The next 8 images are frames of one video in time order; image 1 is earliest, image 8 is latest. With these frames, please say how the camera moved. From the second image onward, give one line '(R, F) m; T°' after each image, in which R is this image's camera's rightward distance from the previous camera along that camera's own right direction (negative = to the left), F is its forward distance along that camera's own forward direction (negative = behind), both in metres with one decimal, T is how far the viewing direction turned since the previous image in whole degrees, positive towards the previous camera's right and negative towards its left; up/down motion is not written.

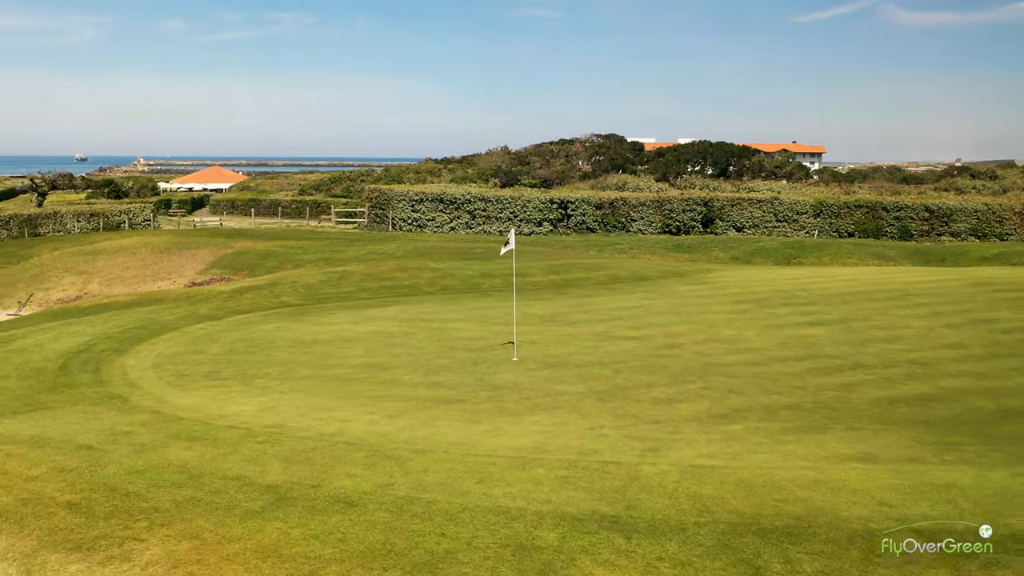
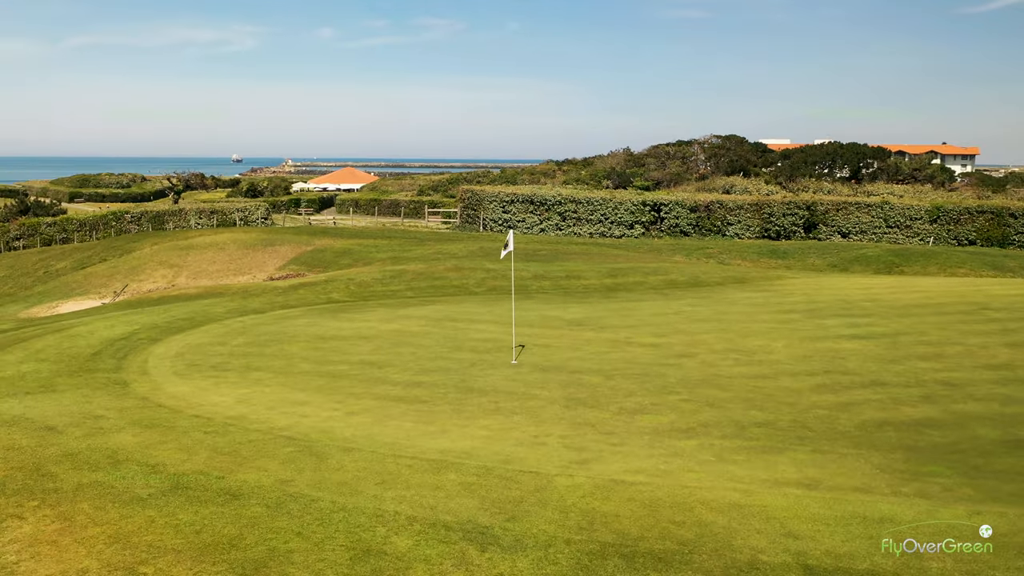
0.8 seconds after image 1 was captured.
(+2.2, +0.4) m; -9°
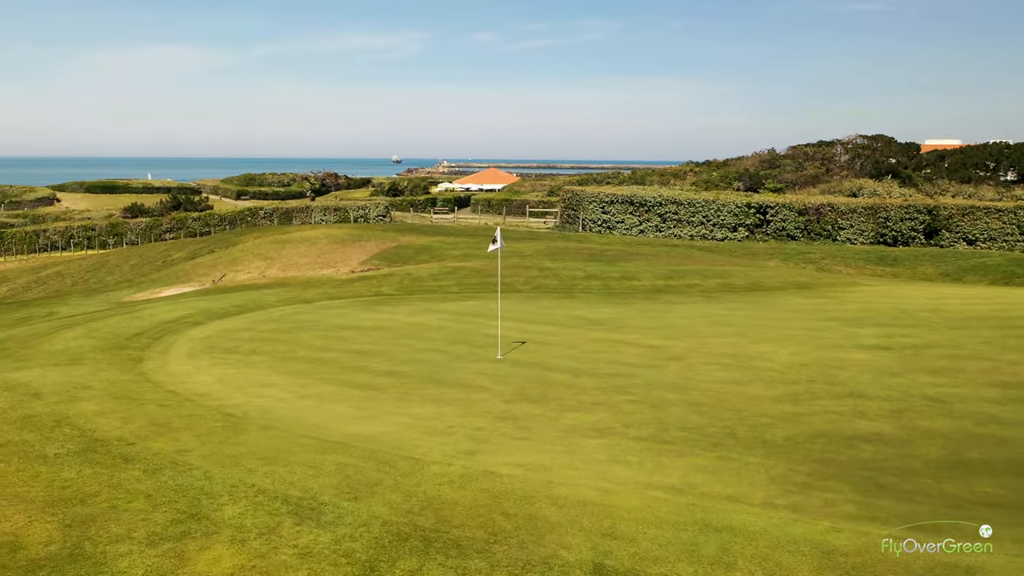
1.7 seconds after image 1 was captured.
(+2.8, 0.0) m; -10°
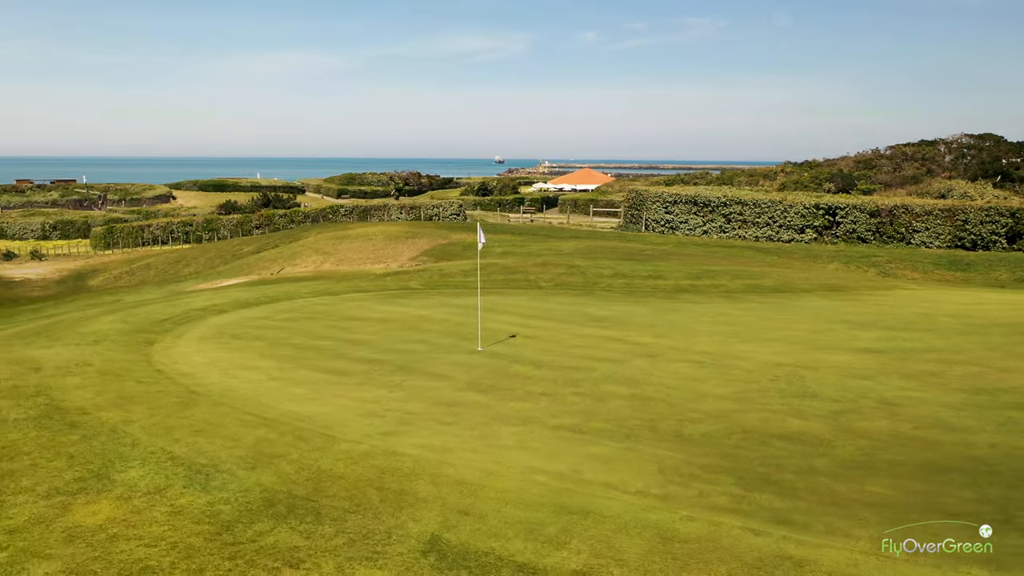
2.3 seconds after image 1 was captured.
(+2.1, -0.3) m; -7°
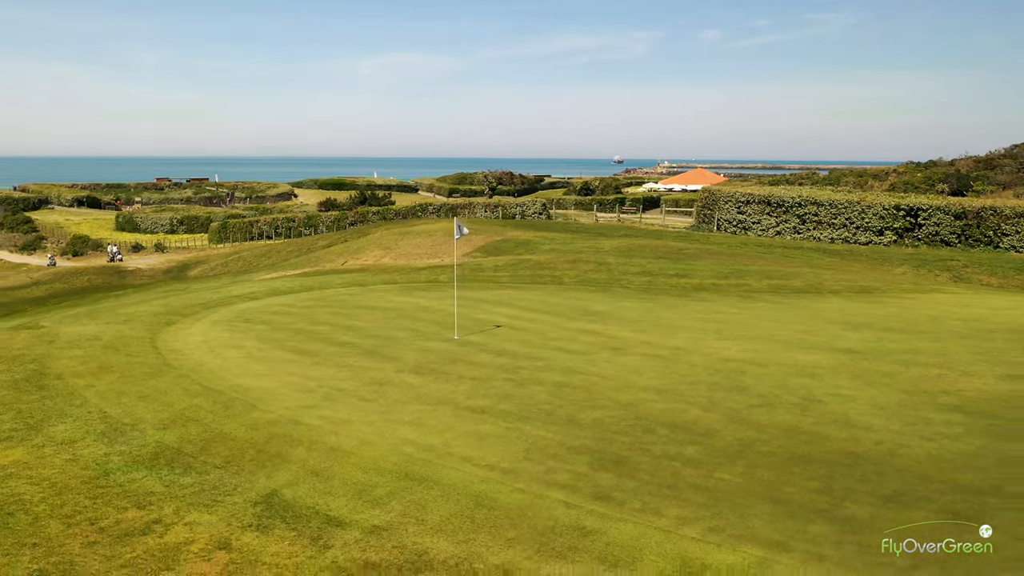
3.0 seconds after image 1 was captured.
(+2.6, -0.5) m; -8°
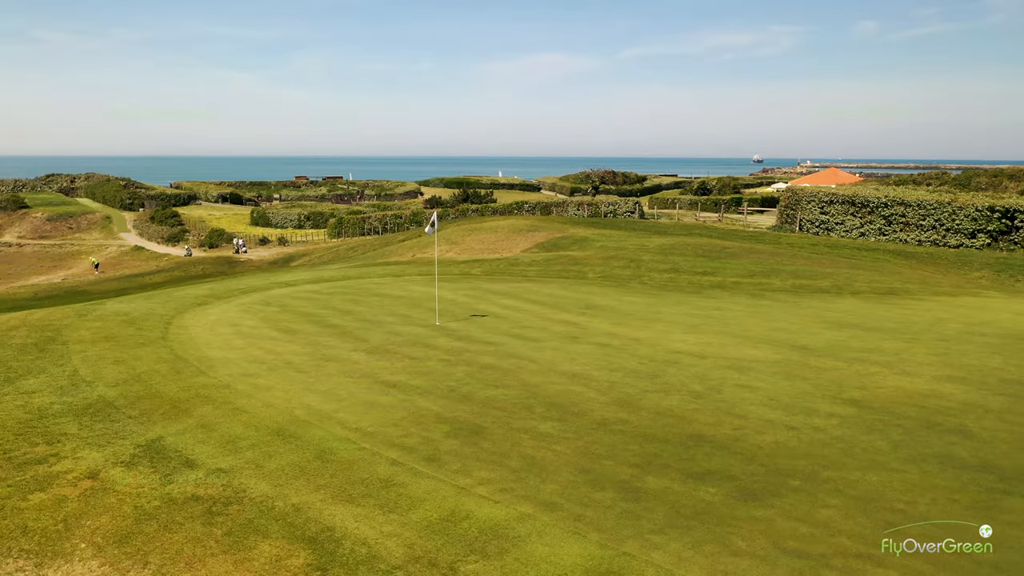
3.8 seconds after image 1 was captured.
(+3.0, -0.7) m; -9°
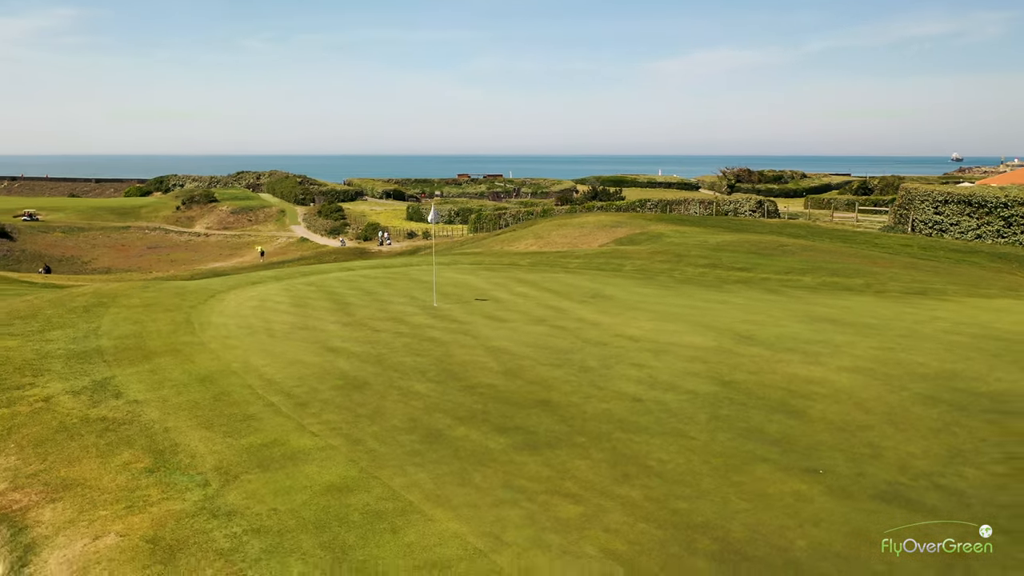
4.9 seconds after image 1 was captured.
(+3.8, -1.0) m; -12°
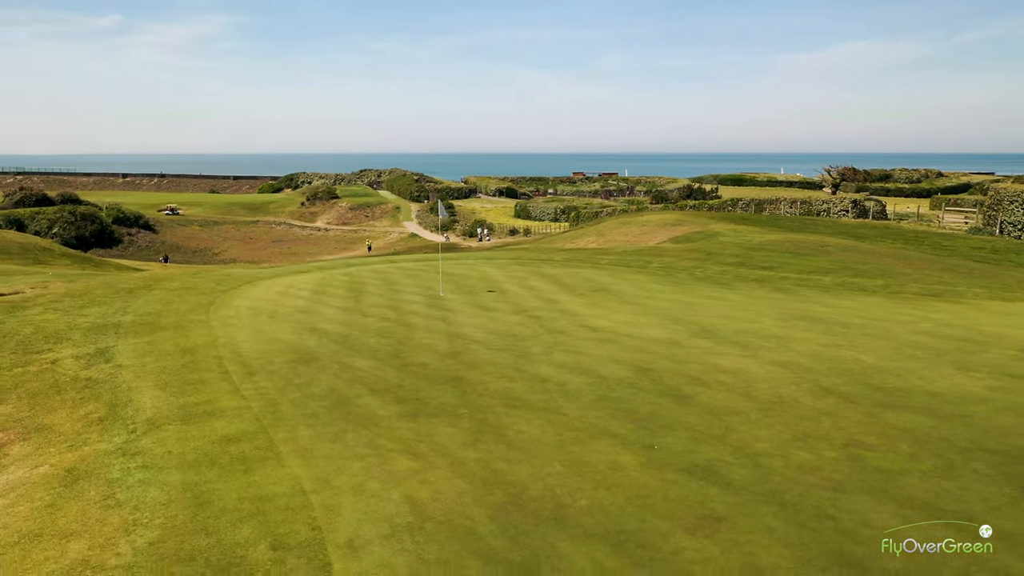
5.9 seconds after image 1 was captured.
(+2.8, -0.9) m; -8°
